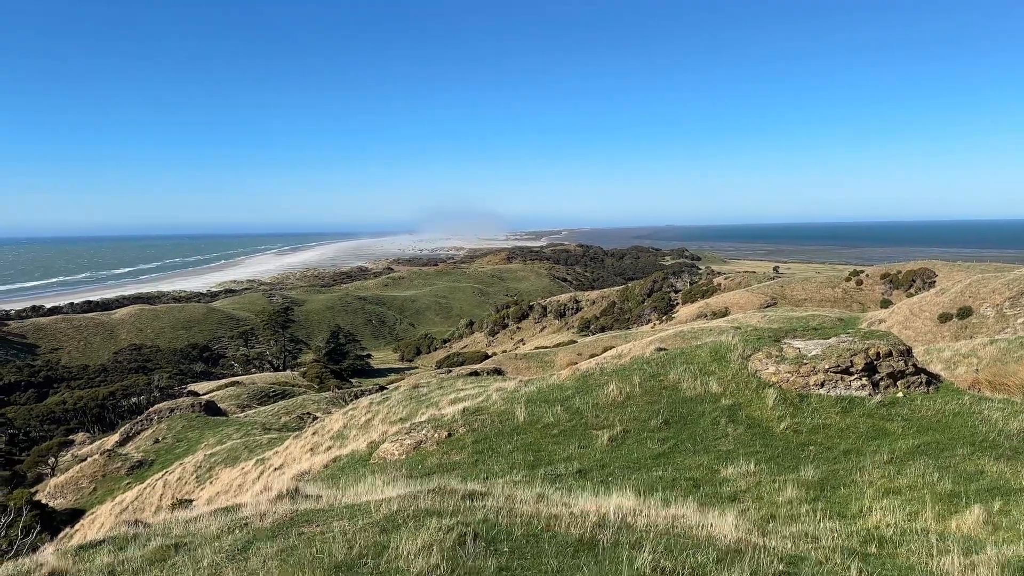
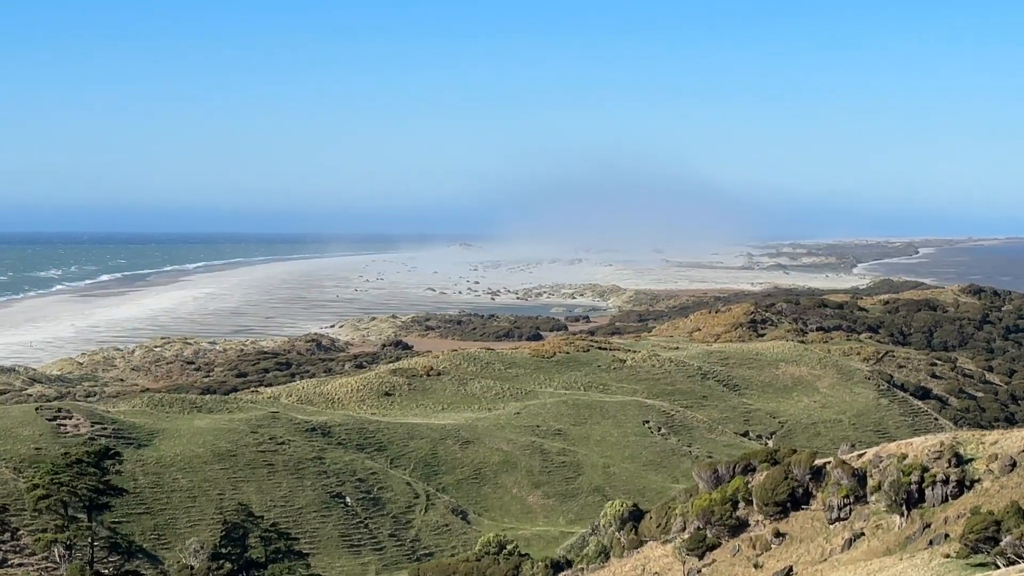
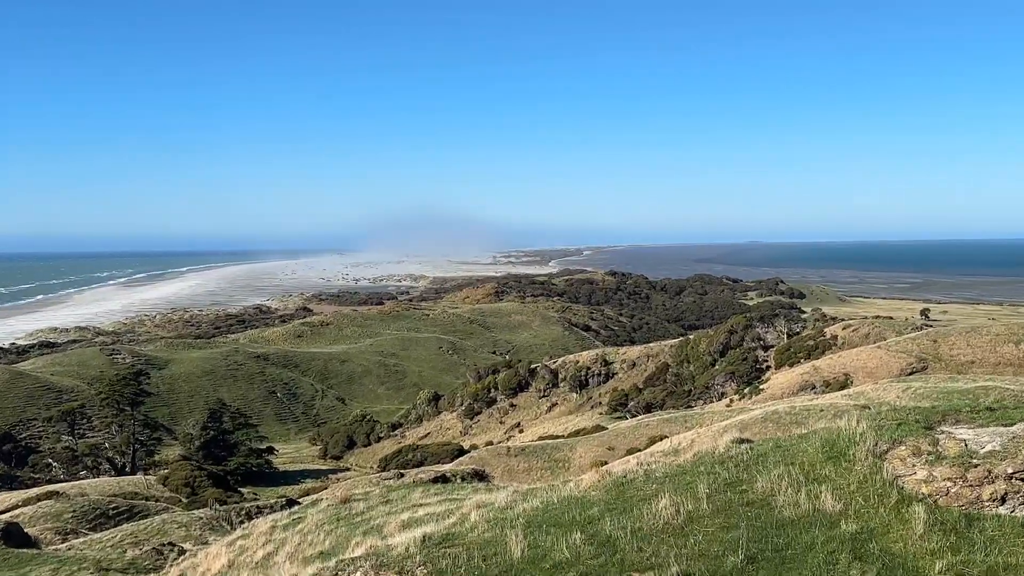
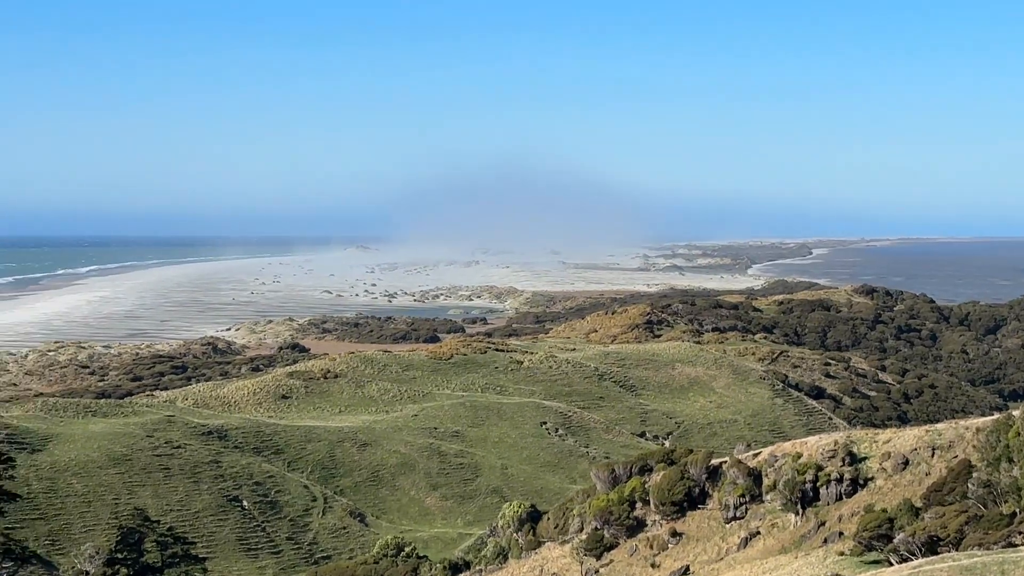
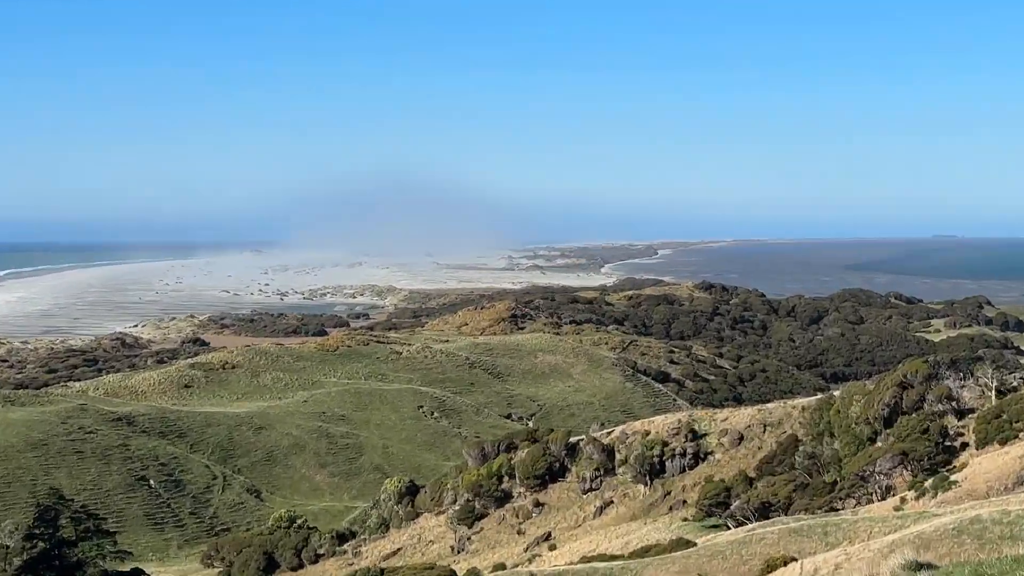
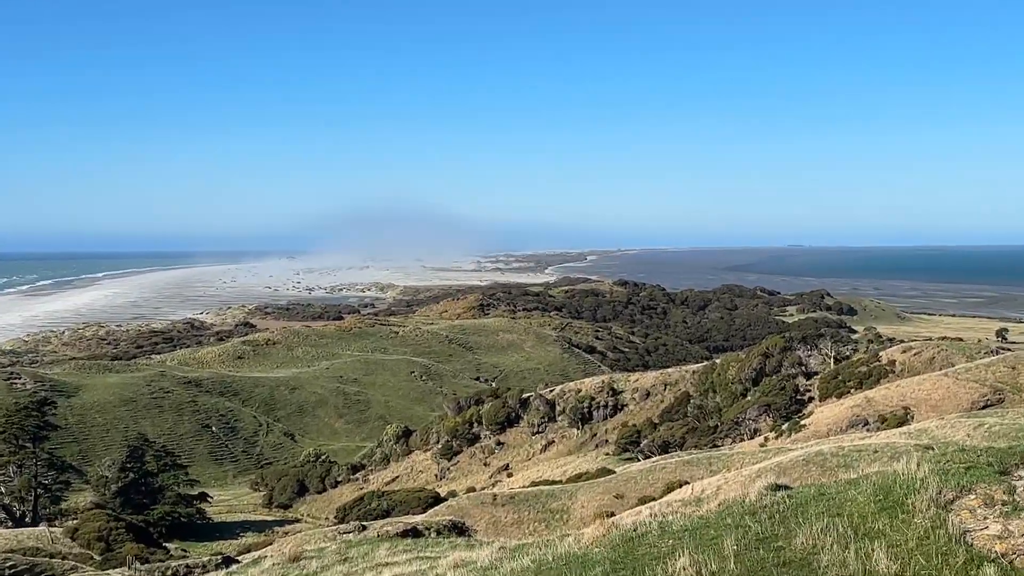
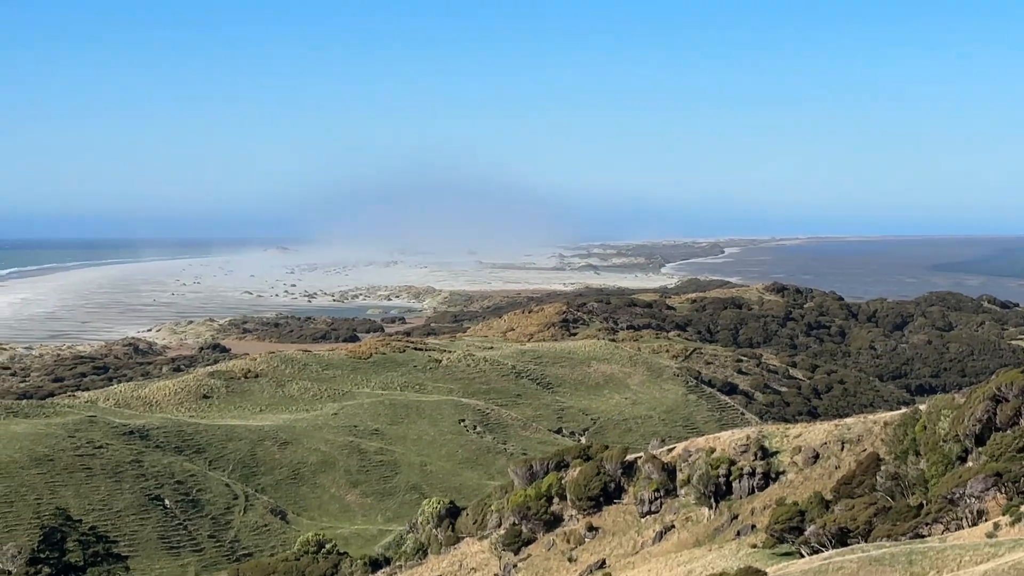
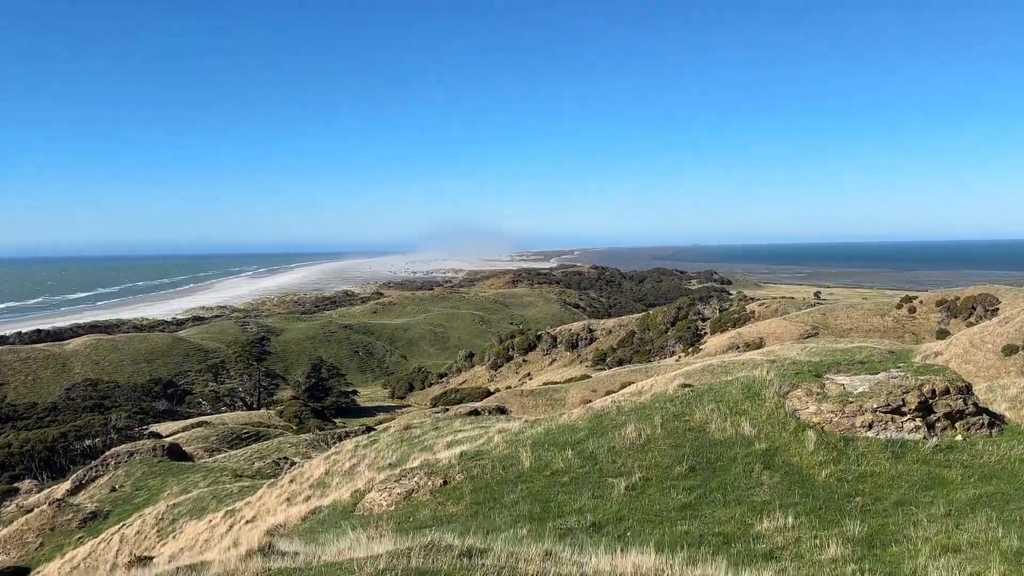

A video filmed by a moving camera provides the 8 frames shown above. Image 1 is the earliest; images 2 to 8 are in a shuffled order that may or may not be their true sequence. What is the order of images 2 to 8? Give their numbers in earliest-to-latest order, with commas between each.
8, 3, 6, 5, 7, 4, 2
